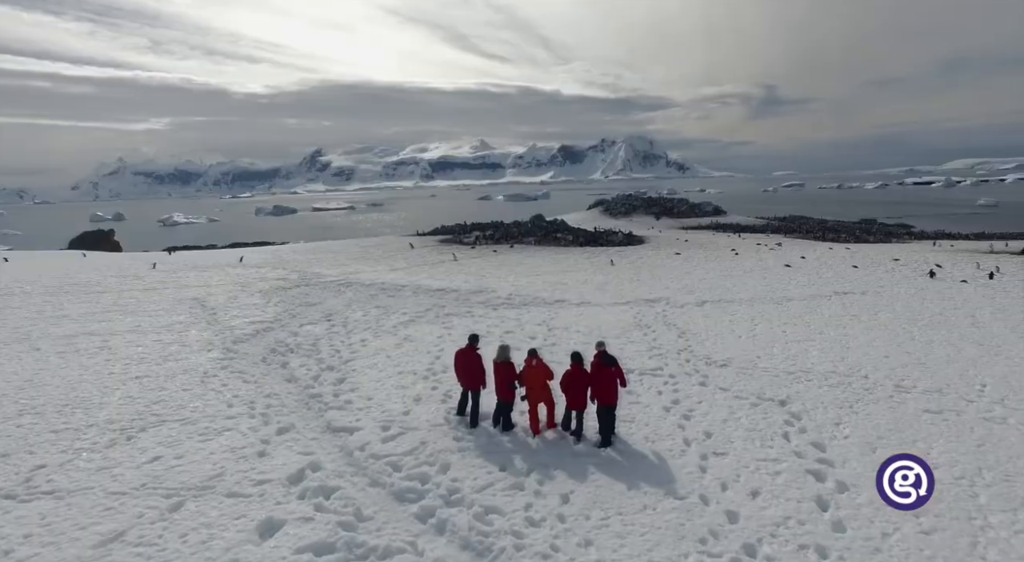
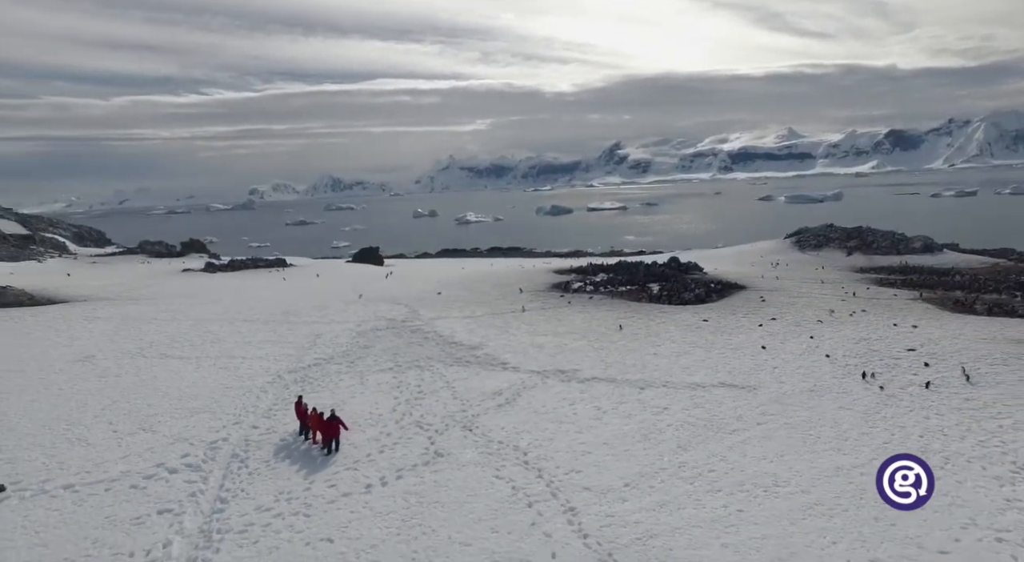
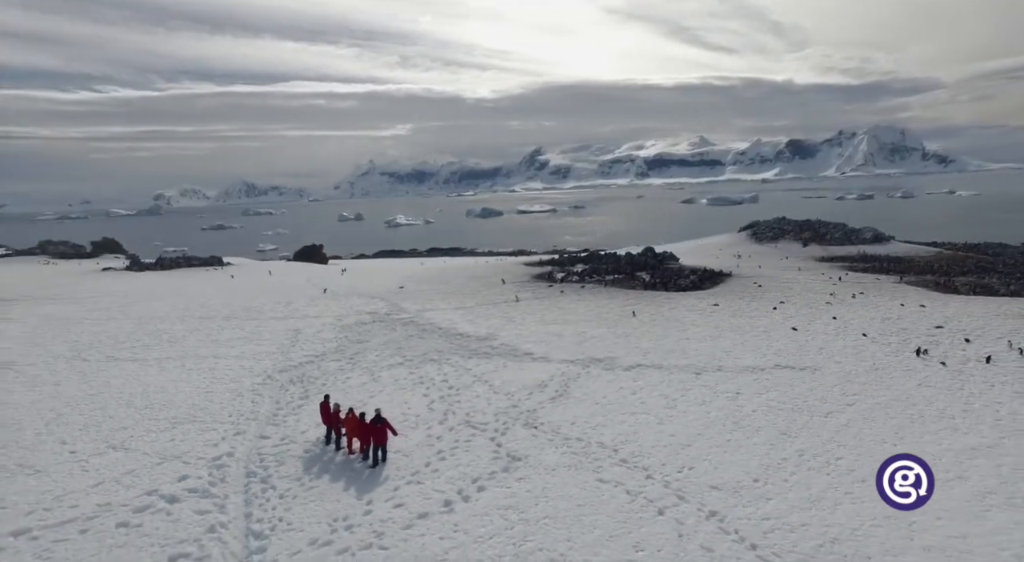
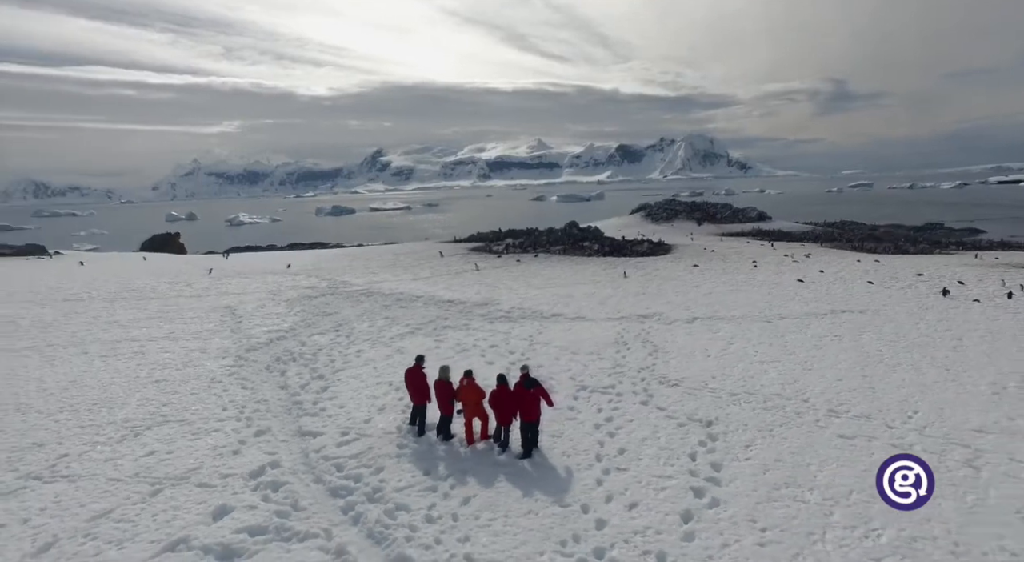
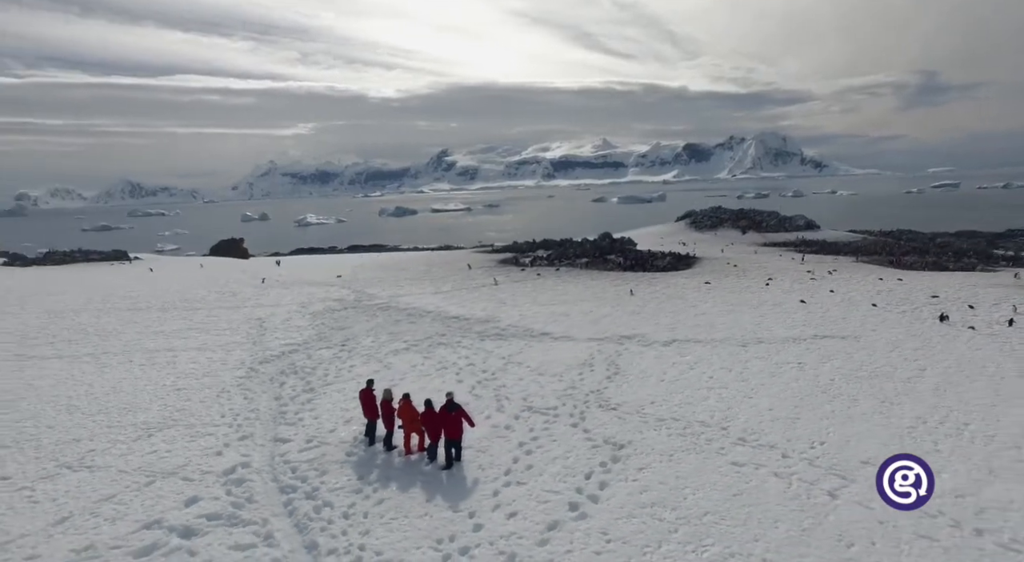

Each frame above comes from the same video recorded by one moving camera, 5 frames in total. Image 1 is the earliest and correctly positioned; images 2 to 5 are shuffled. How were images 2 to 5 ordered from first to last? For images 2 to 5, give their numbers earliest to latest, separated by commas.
4, 5, 3, 2
